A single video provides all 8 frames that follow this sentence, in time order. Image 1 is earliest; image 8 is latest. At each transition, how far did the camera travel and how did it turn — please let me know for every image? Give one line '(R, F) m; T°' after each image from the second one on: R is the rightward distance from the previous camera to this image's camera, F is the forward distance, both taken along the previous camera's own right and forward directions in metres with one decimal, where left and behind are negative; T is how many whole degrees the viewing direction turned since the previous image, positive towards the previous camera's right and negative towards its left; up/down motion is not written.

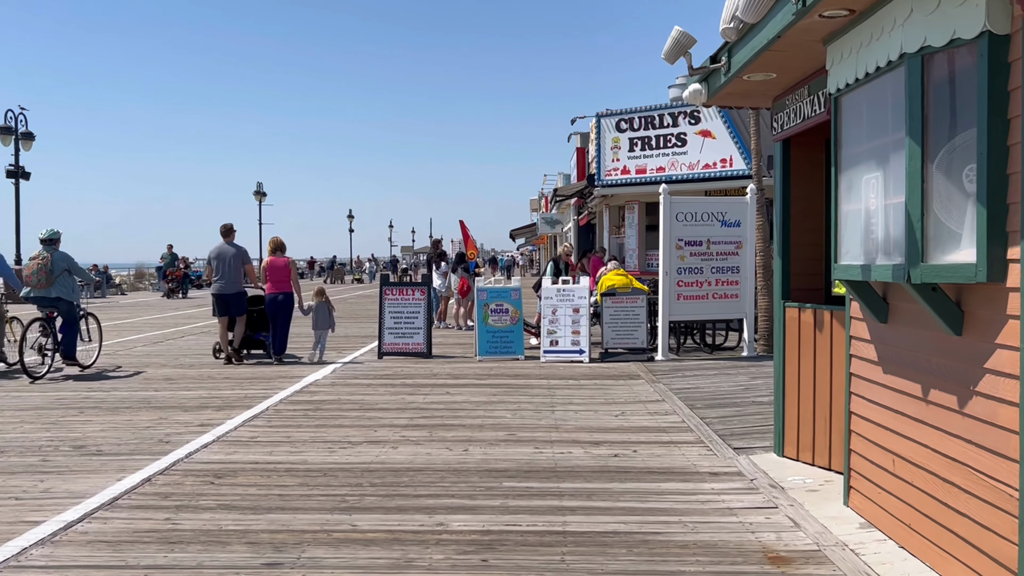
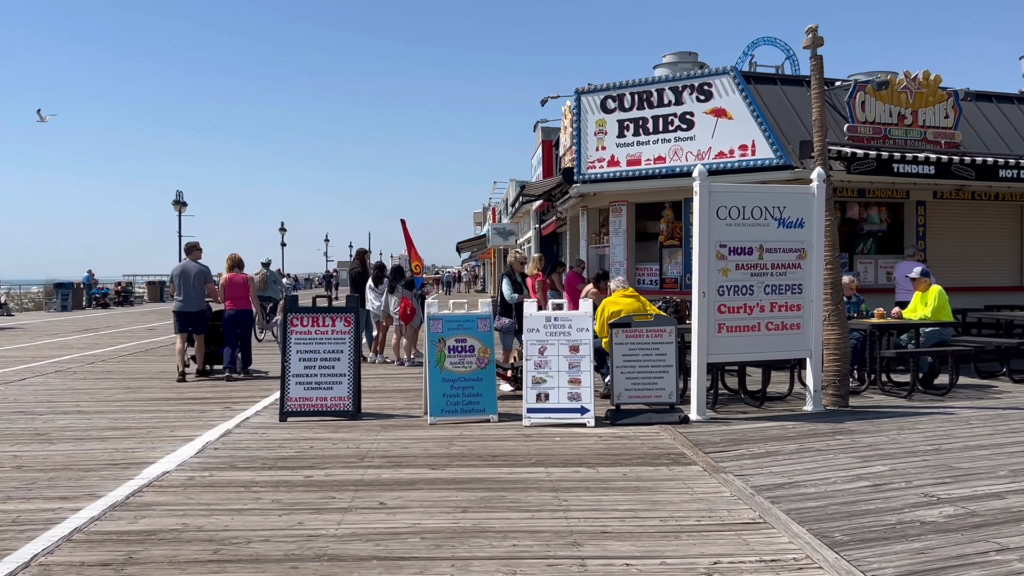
(-0.2, +3.9) m; +4°
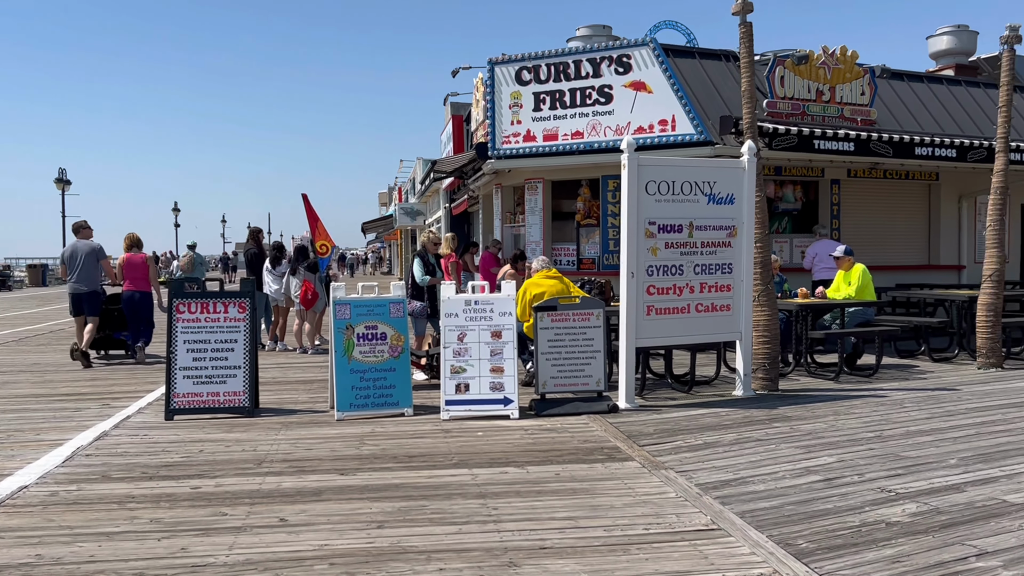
(-0.1, +0.7) m; +6°
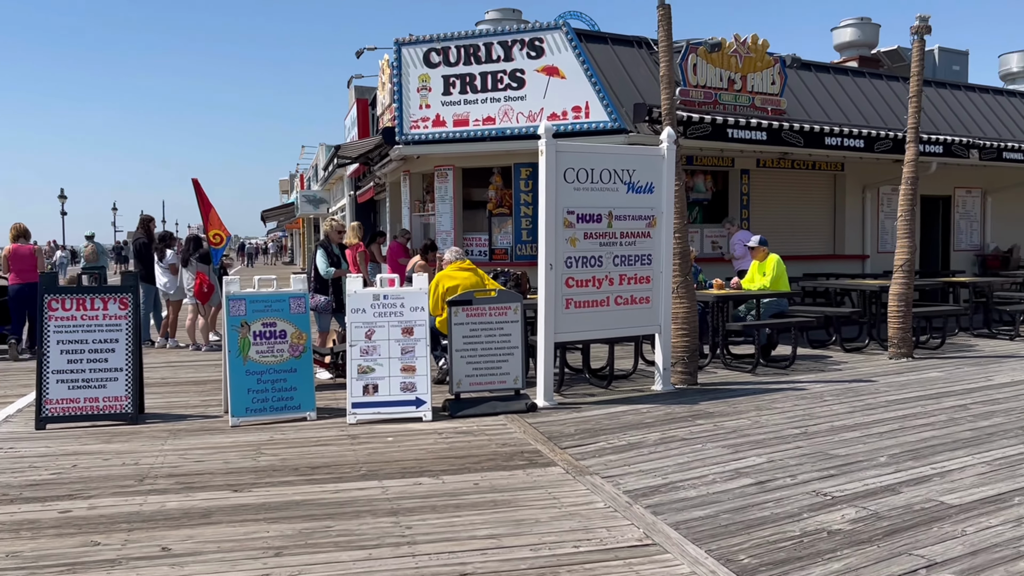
(0.0, +0.5) m; +6°
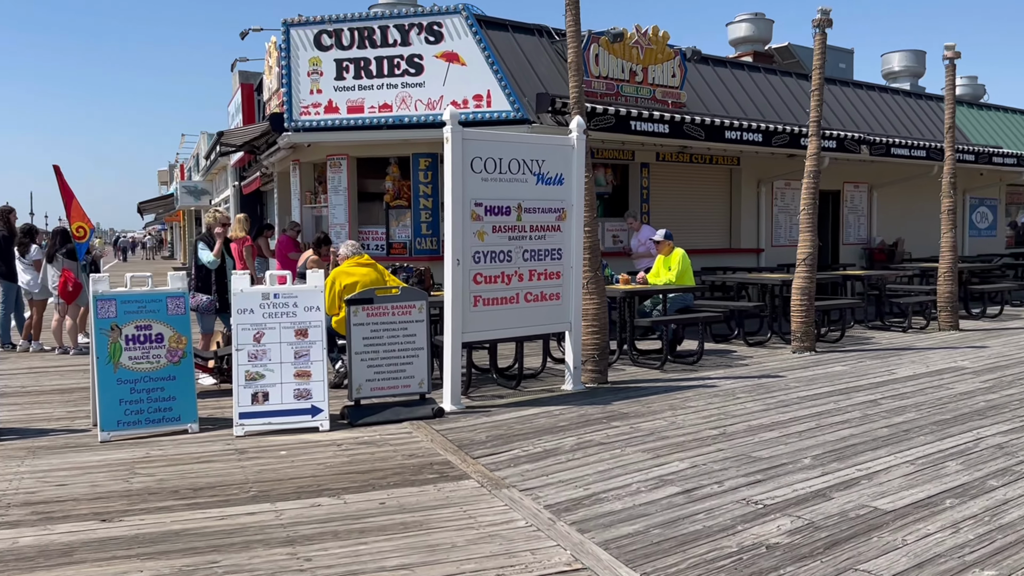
(-0.1, +0.5) m; +7°
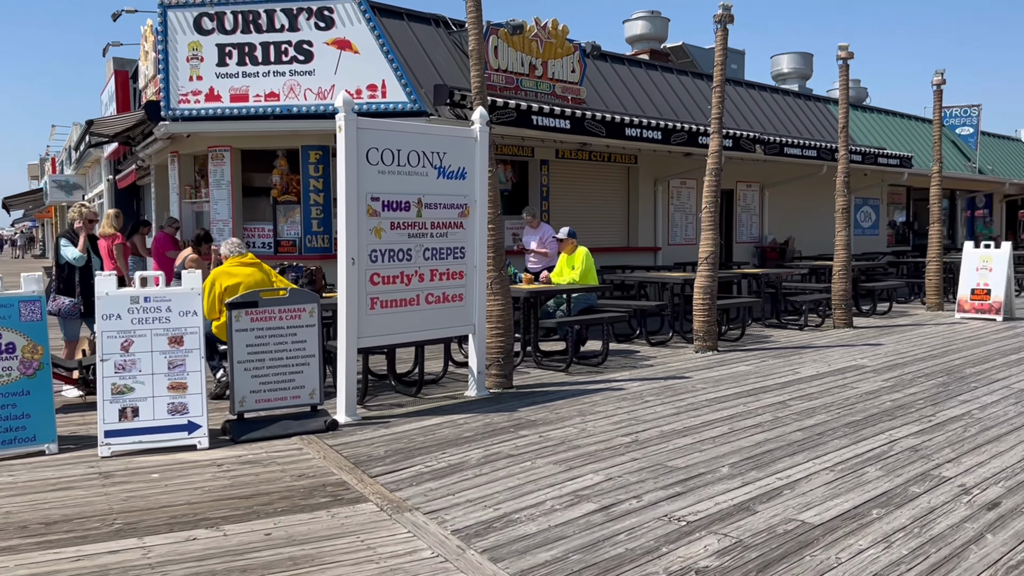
(0.0, +0.4) m; +7°
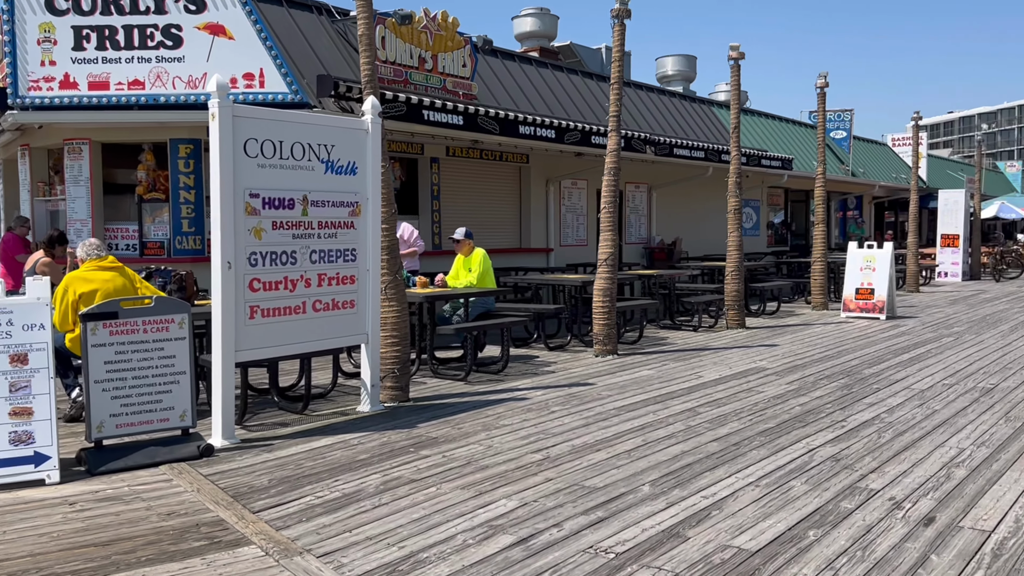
(-0.1, +0.5) m; +7°
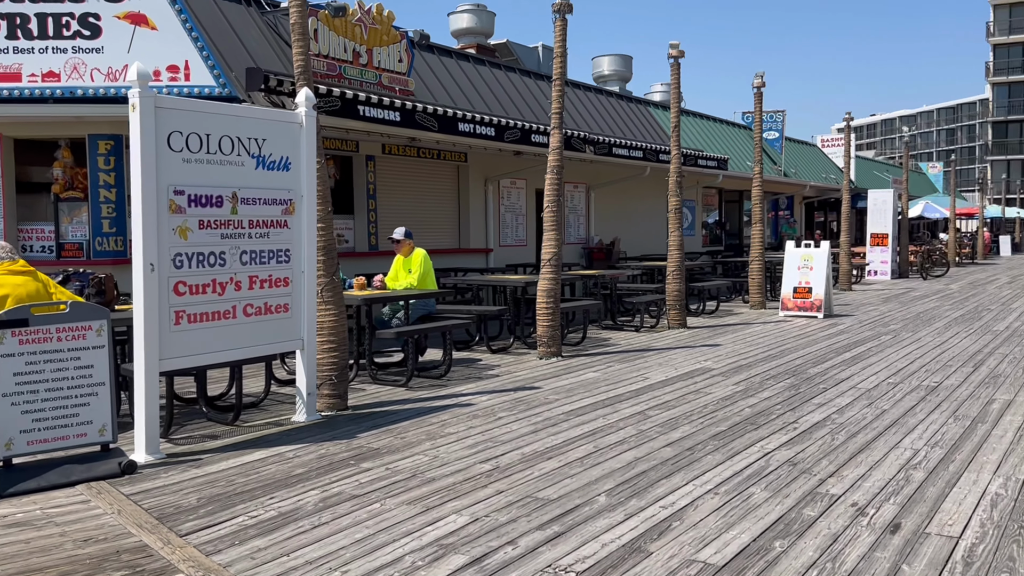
(-0.1, +0.3) m; +4°
